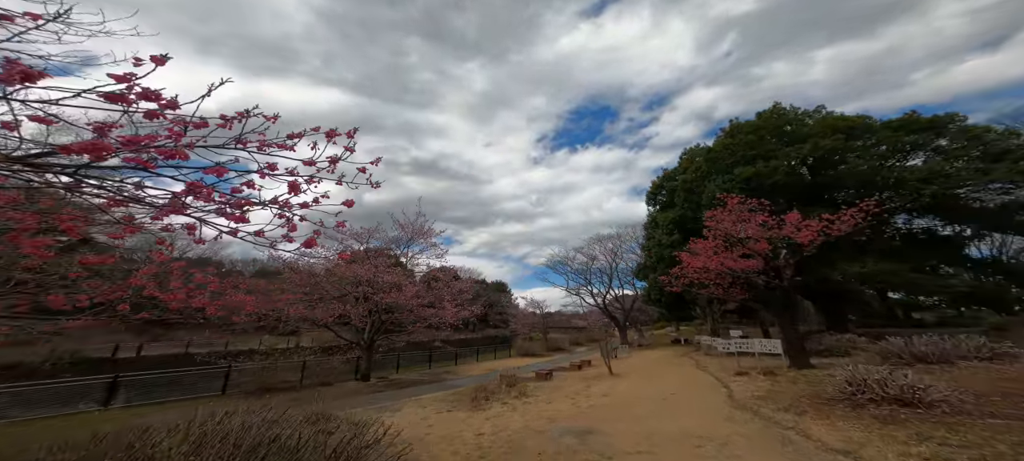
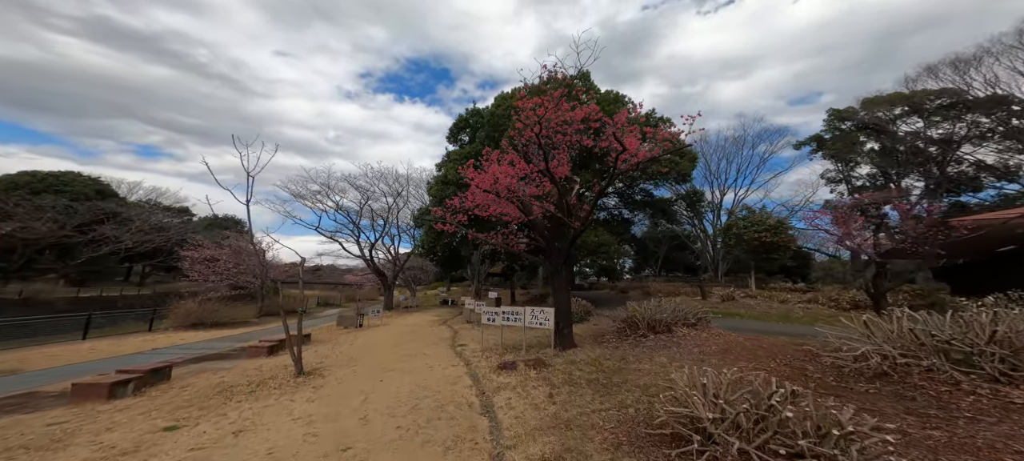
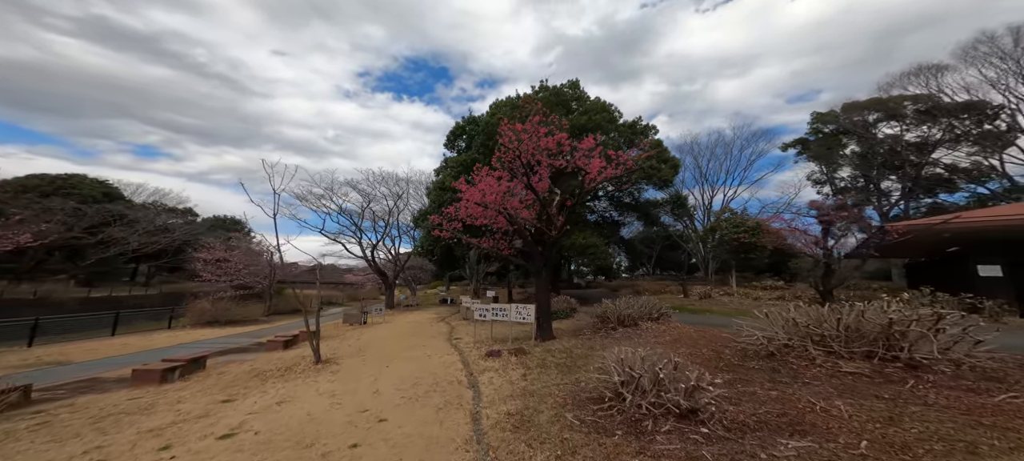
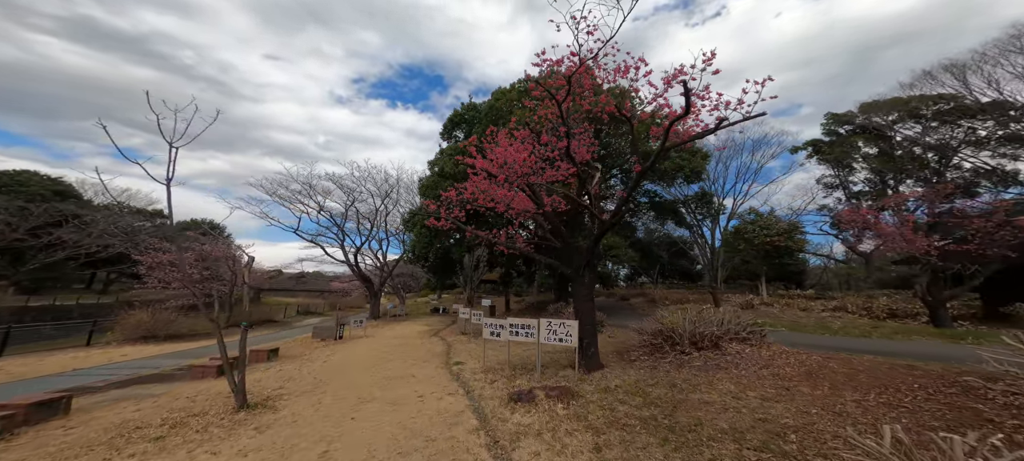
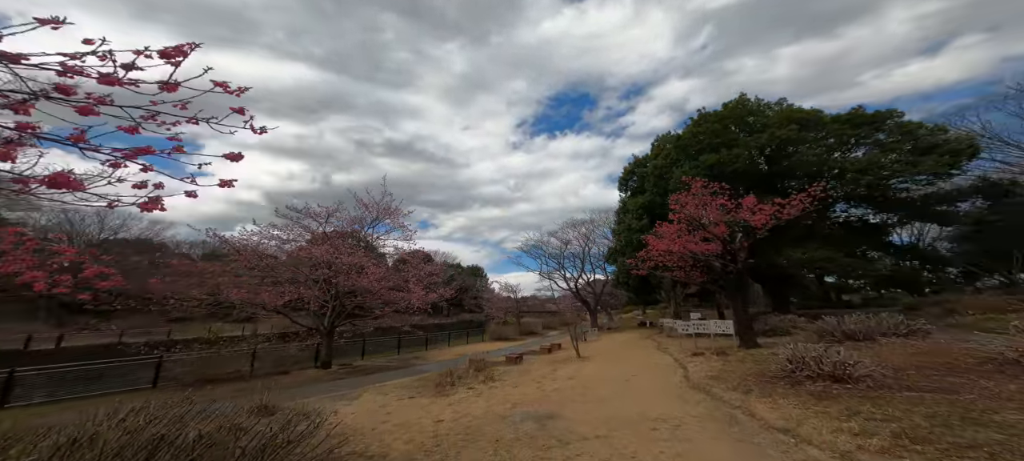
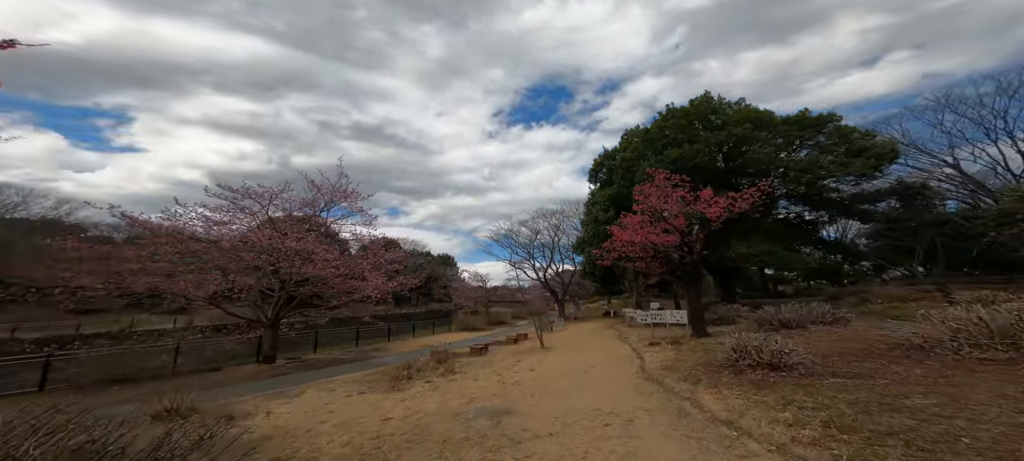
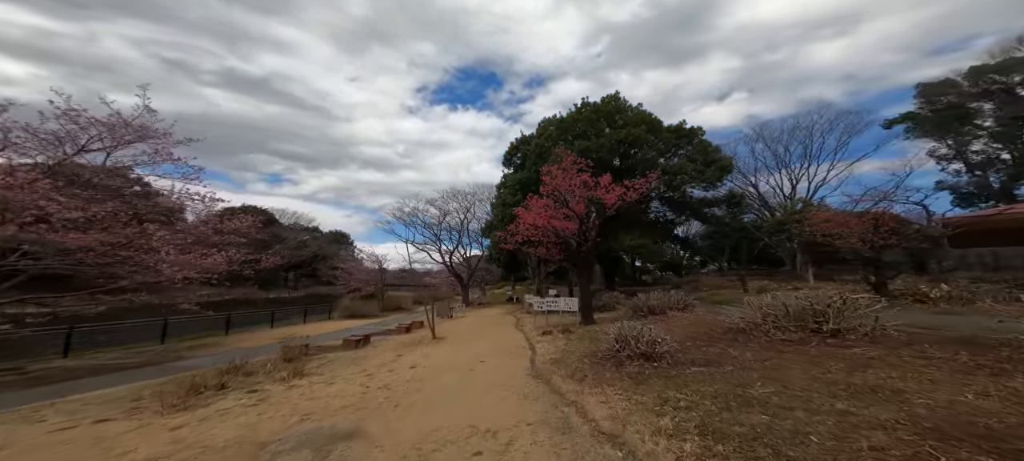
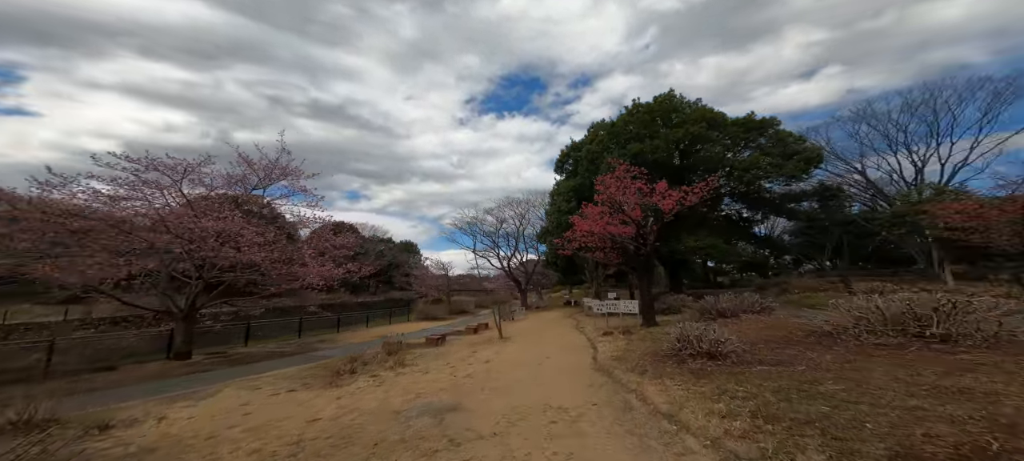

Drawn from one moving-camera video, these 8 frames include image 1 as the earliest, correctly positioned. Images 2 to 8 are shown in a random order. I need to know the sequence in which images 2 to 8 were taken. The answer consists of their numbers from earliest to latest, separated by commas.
5, 6, 8, 7, 3, 2, 4
